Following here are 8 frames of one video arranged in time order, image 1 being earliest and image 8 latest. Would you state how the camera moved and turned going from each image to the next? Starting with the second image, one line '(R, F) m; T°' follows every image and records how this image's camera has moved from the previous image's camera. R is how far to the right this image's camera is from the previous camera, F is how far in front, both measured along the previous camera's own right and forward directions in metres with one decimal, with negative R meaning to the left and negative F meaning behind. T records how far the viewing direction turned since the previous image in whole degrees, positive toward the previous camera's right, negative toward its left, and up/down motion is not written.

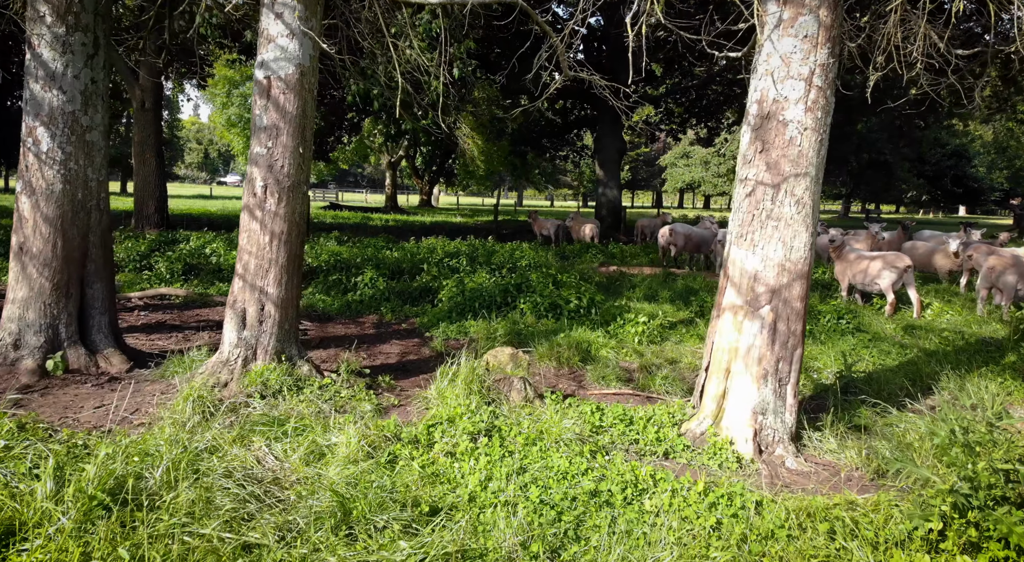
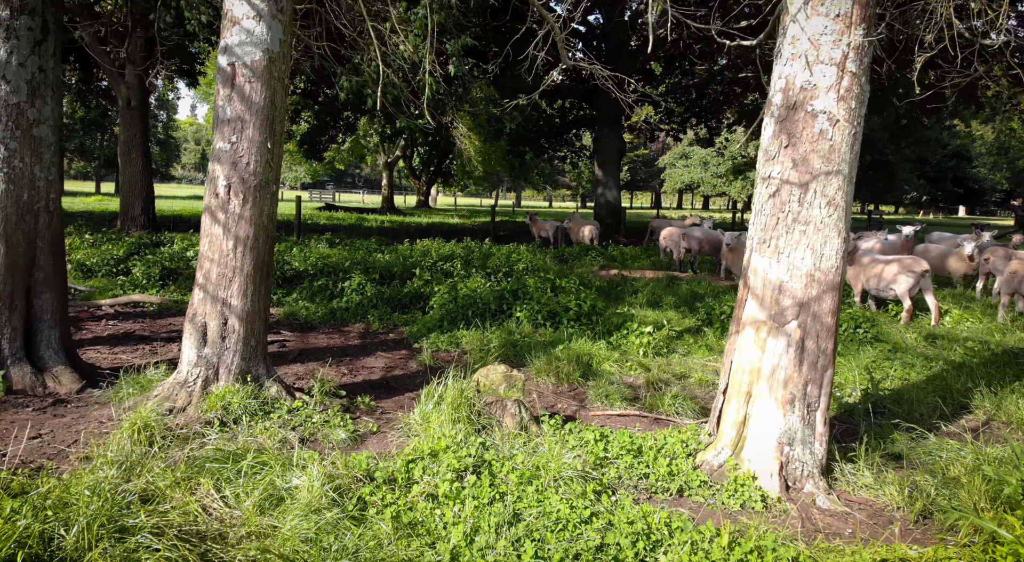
(0.0, +0.7) m; 0°
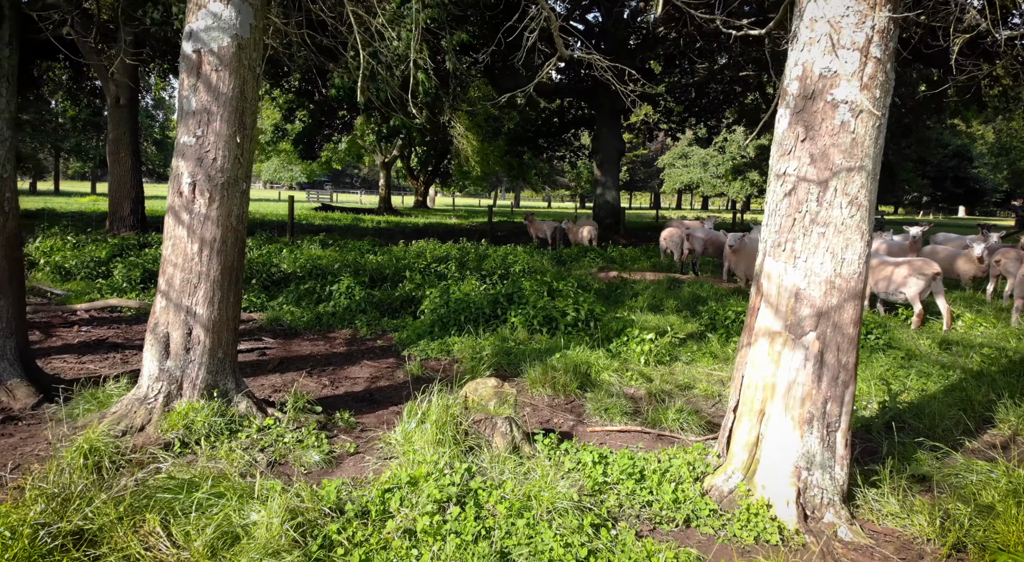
(+0.1, +0.5) m; 0°
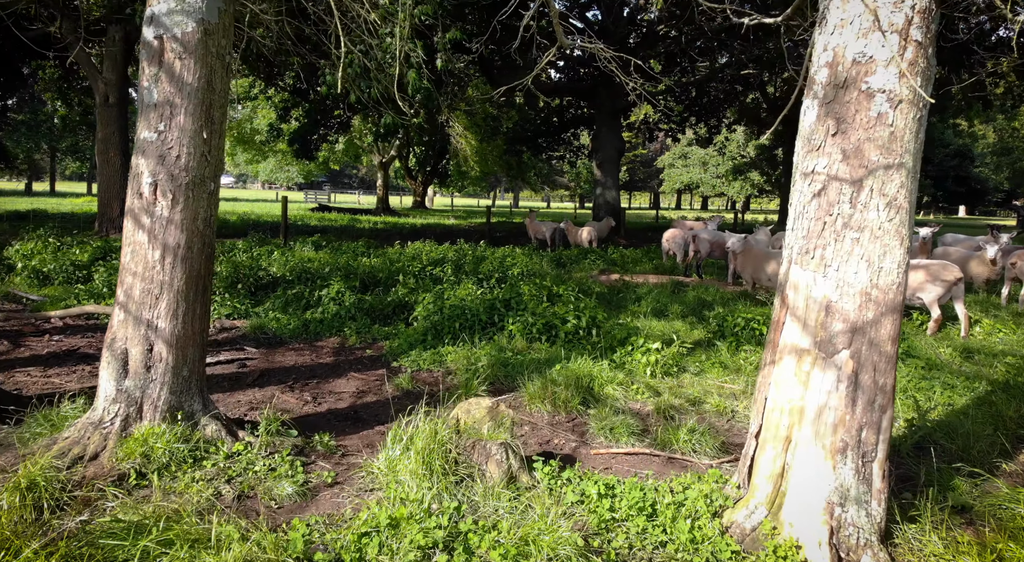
(0.0, +0.5) m; 0°
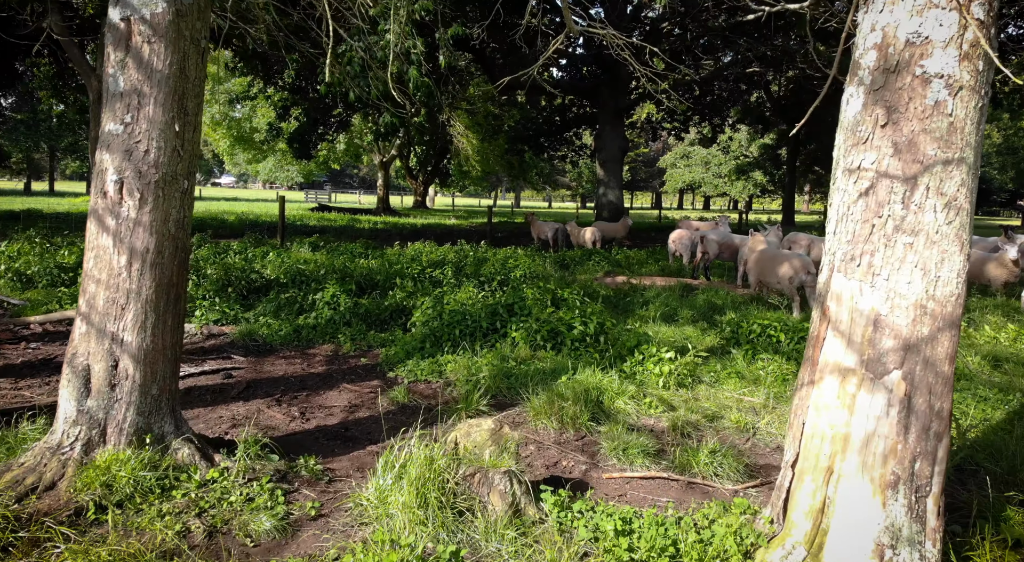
(0.0, +0.5) m; 0°
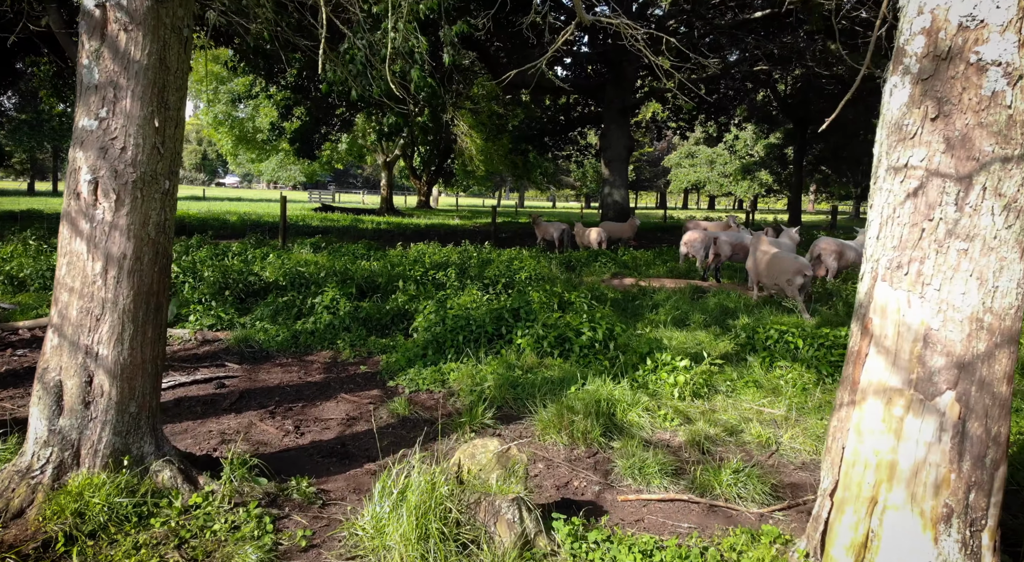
(0.0, +0.3) m; 0°
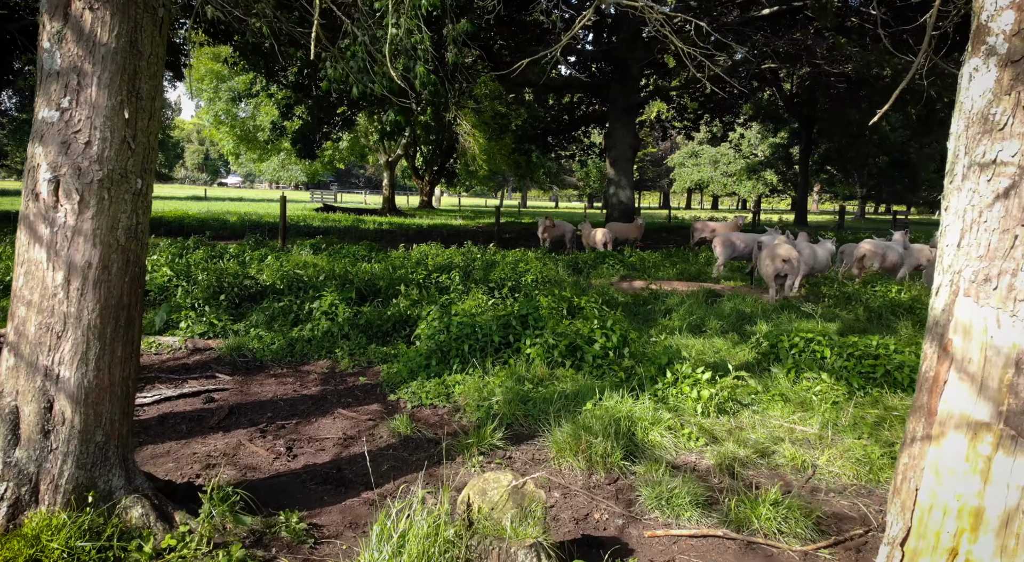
(-0.1, +0.5) m; 0°
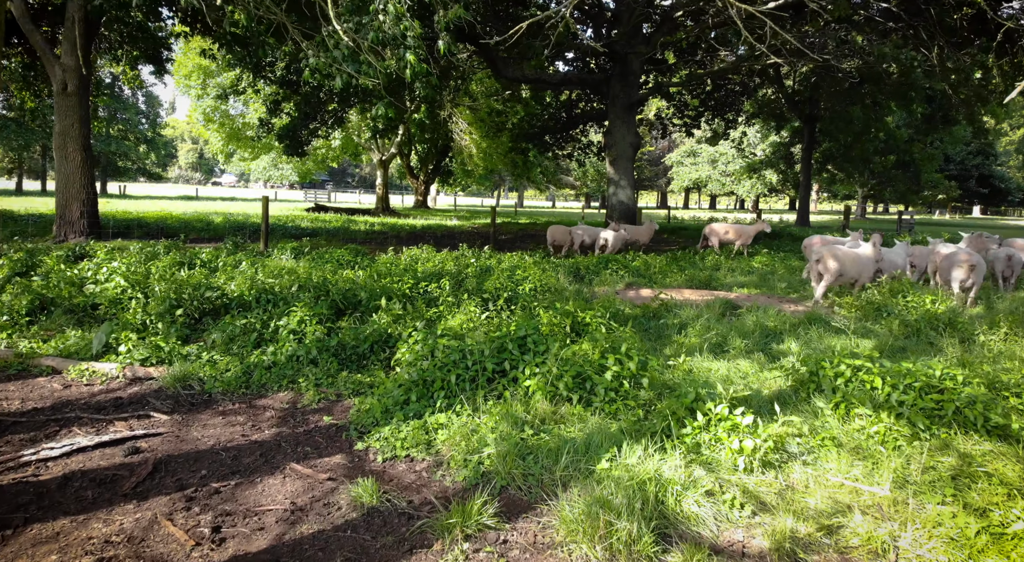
(0.0, +1.2) m; 0°
